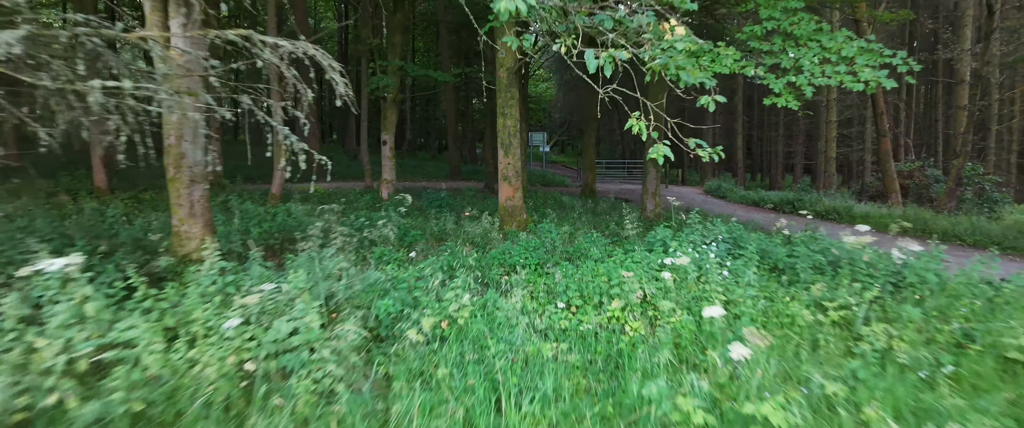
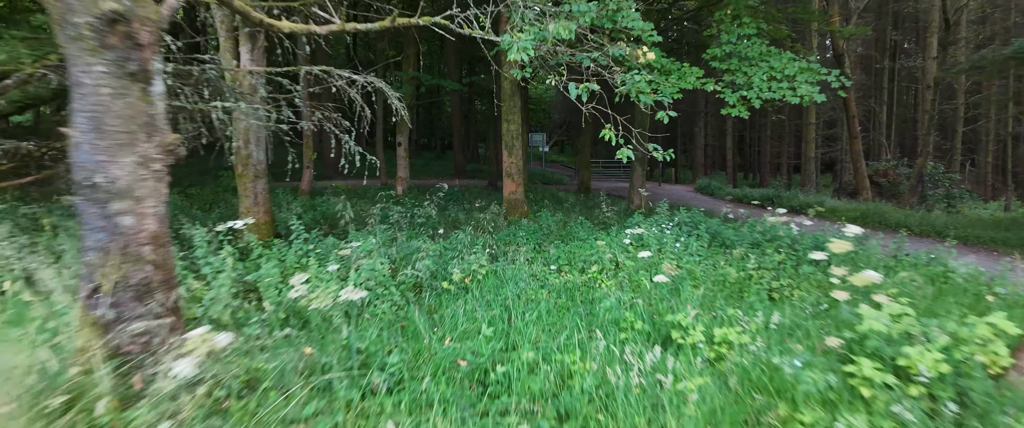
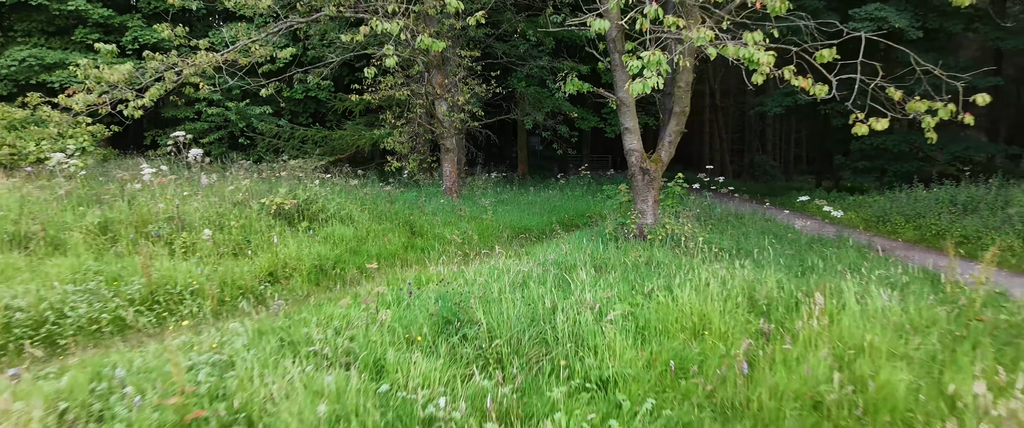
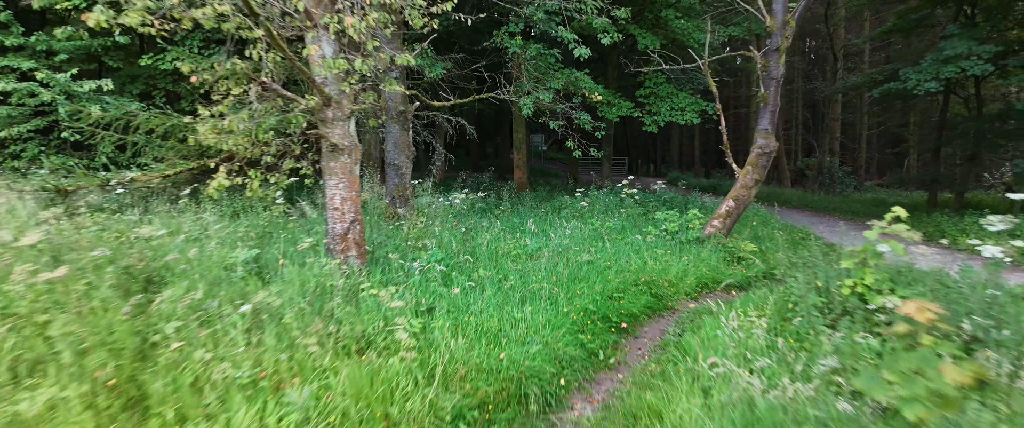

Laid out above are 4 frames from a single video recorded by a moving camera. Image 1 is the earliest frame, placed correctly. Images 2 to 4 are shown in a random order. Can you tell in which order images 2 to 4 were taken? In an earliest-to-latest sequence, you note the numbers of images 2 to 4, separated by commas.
2, 4, 3
